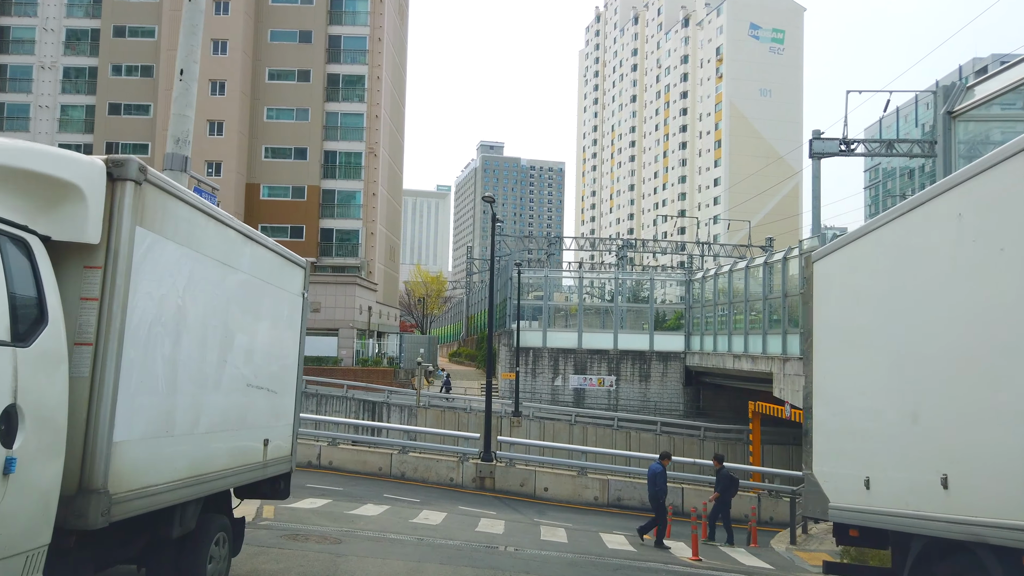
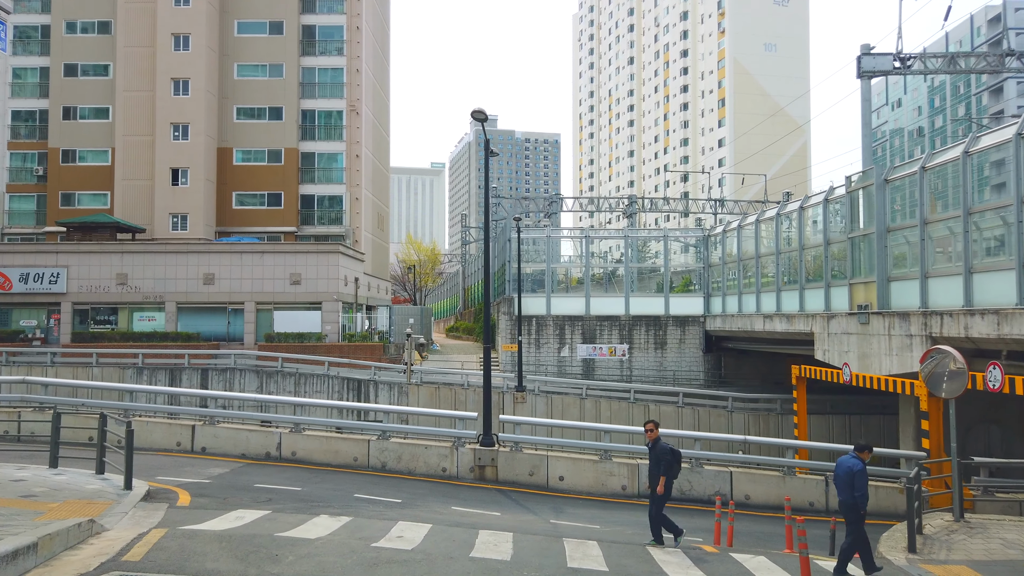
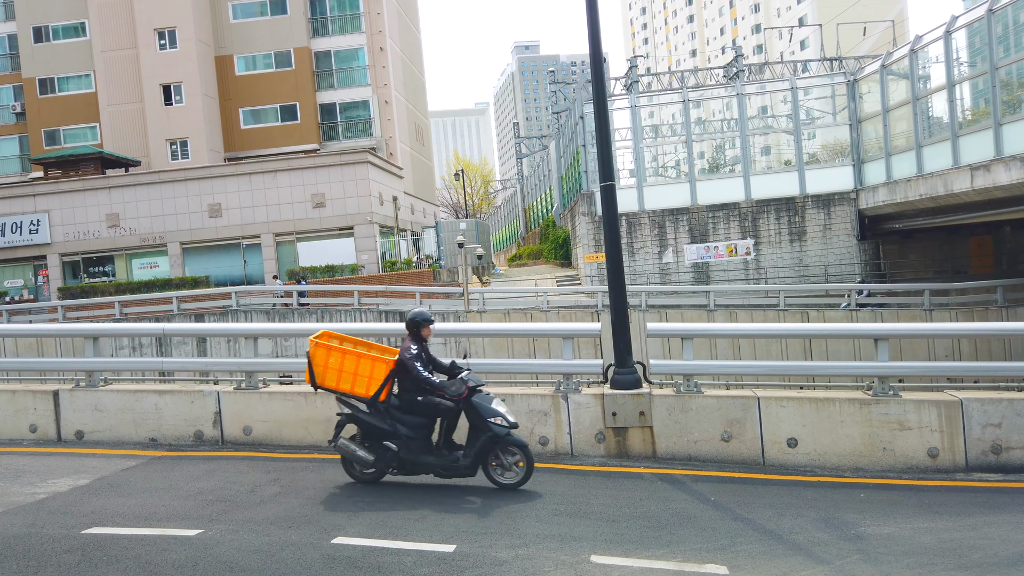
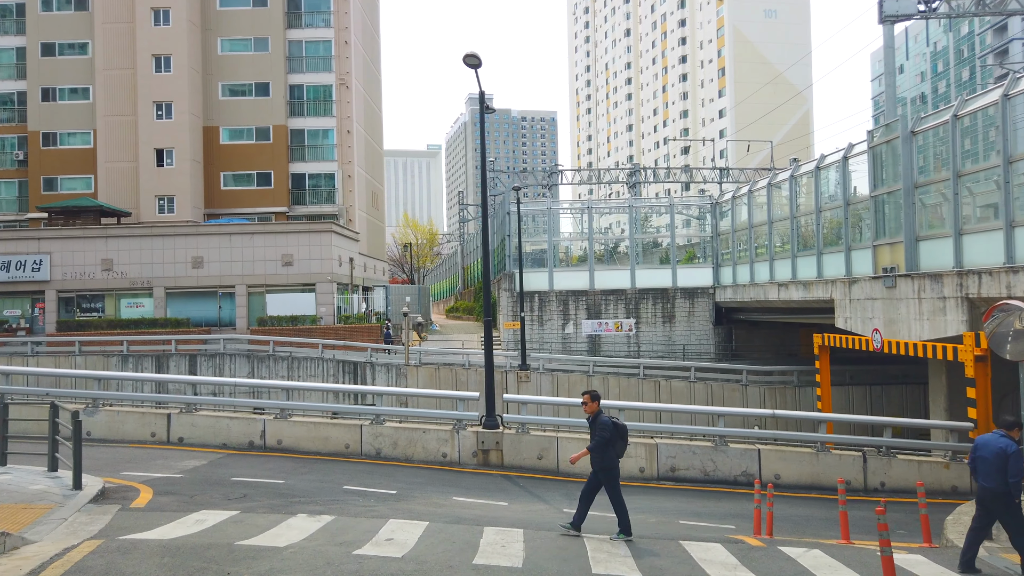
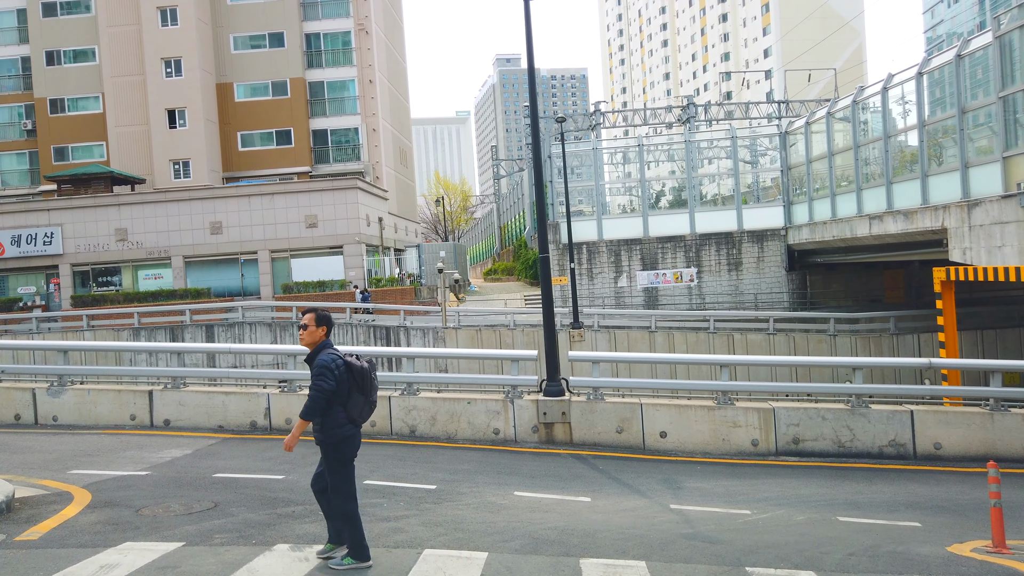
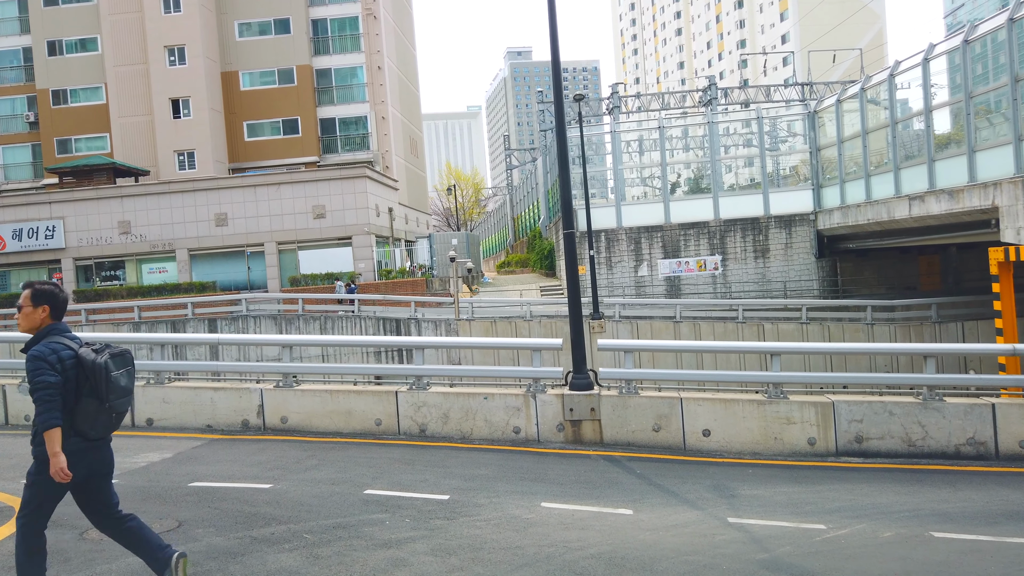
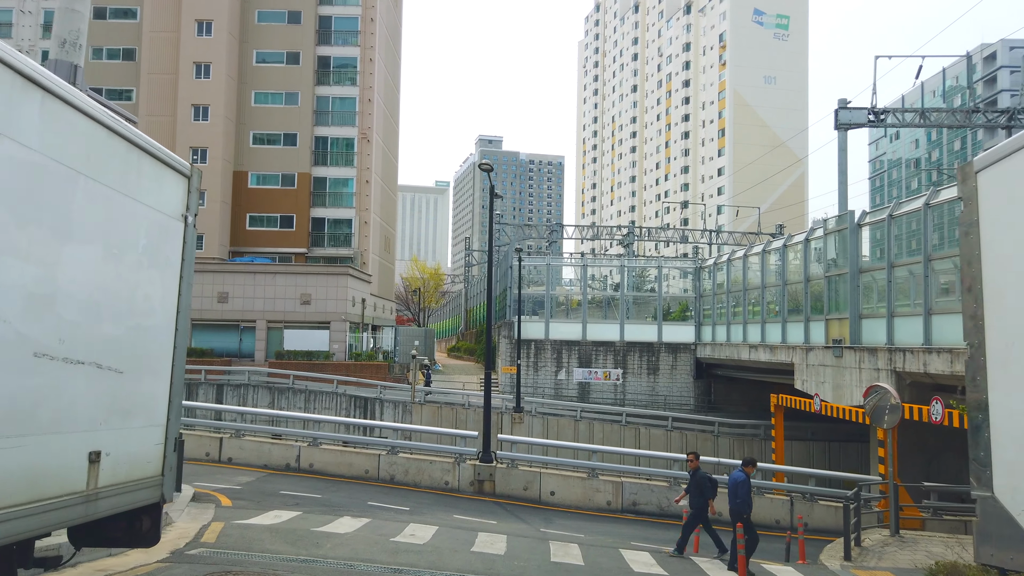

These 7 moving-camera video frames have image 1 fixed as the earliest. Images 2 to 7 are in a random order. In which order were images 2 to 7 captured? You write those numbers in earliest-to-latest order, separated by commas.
7, 2, 4, 5, 6, 3
